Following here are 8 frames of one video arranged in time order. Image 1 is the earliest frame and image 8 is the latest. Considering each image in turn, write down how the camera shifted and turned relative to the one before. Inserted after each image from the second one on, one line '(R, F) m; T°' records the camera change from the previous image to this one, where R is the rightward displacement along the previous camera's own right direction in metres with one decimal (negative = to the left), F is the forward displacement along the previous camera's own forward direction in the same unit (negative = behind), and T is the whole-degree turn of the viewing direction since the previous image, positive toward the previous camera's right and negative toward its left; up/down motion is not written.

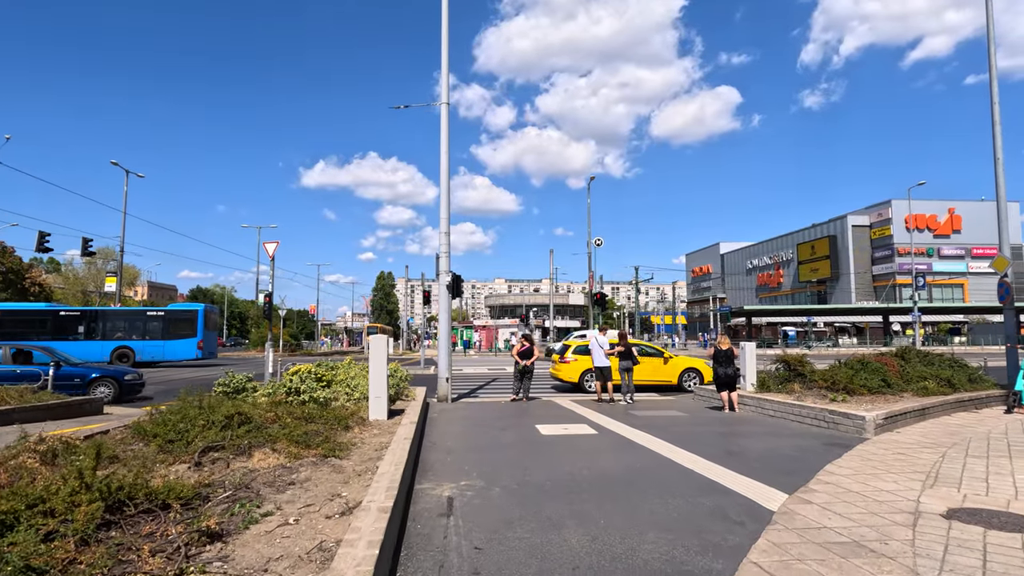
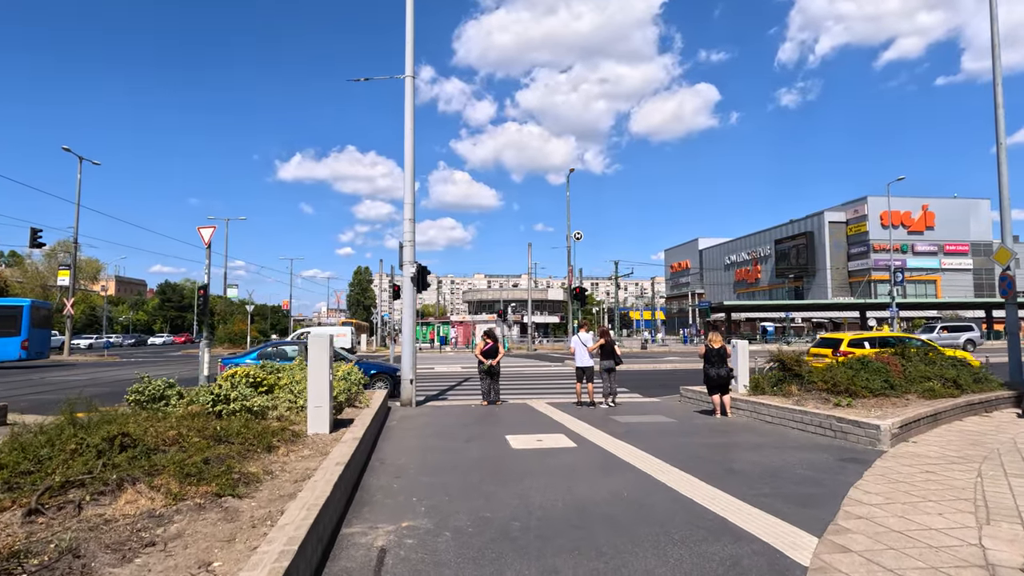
(+0.2, +1.3) m; +2°
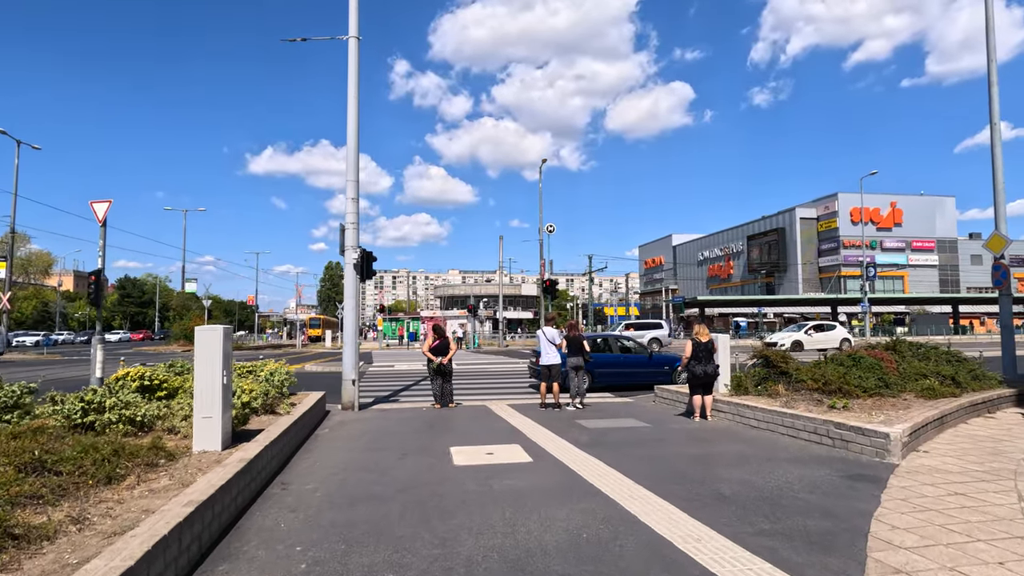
(+0.4, +1.4) m; +2°
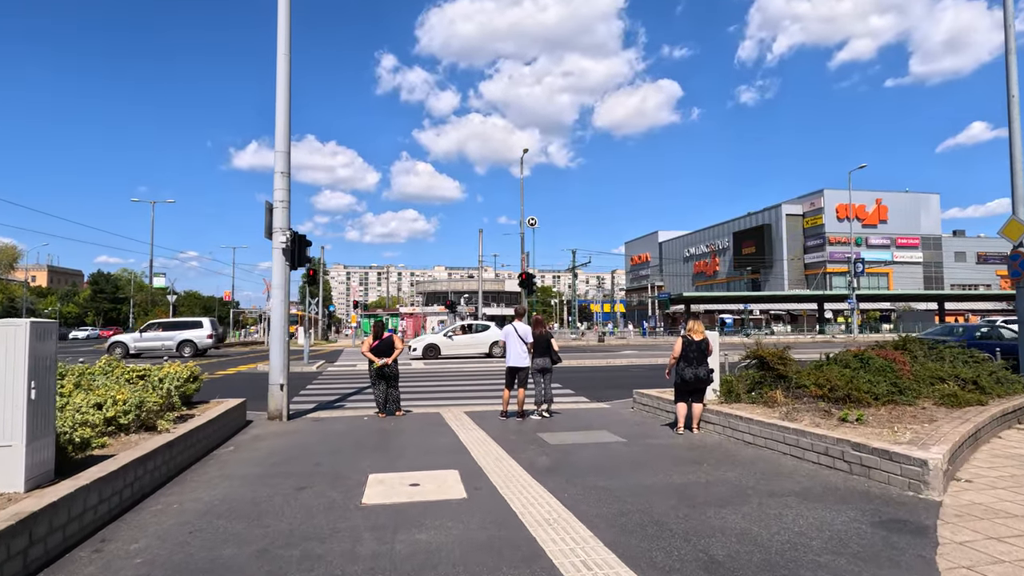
(+0.5, +1.6) m; +1°
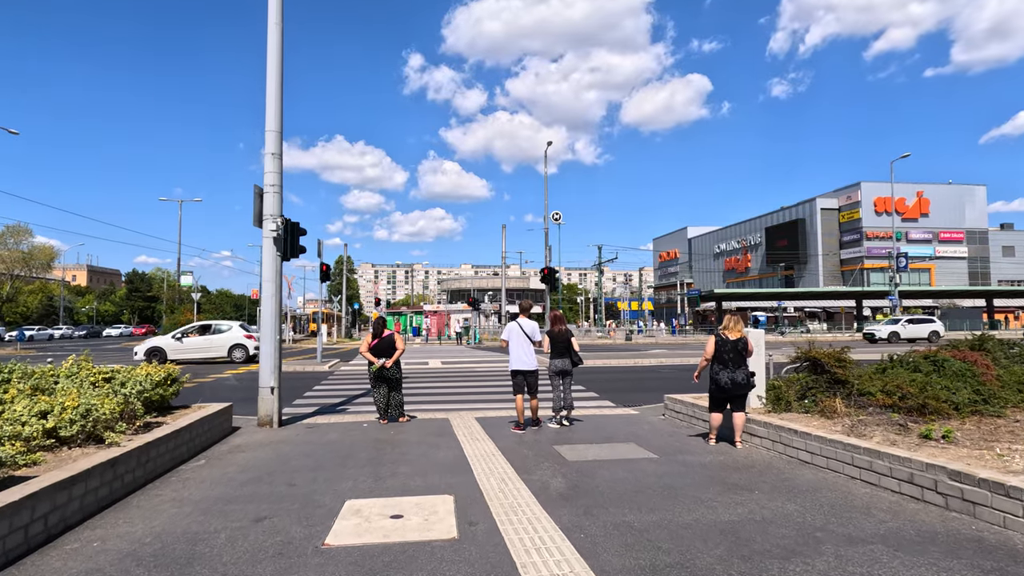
(+0.2, +1.1) m; -3°
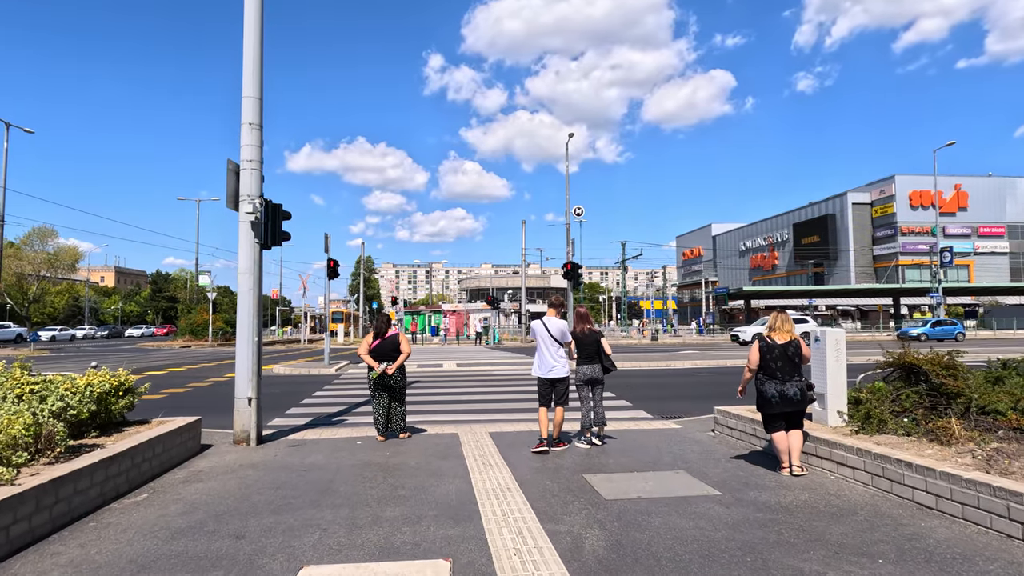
(0.0, +1.4) m; -2°
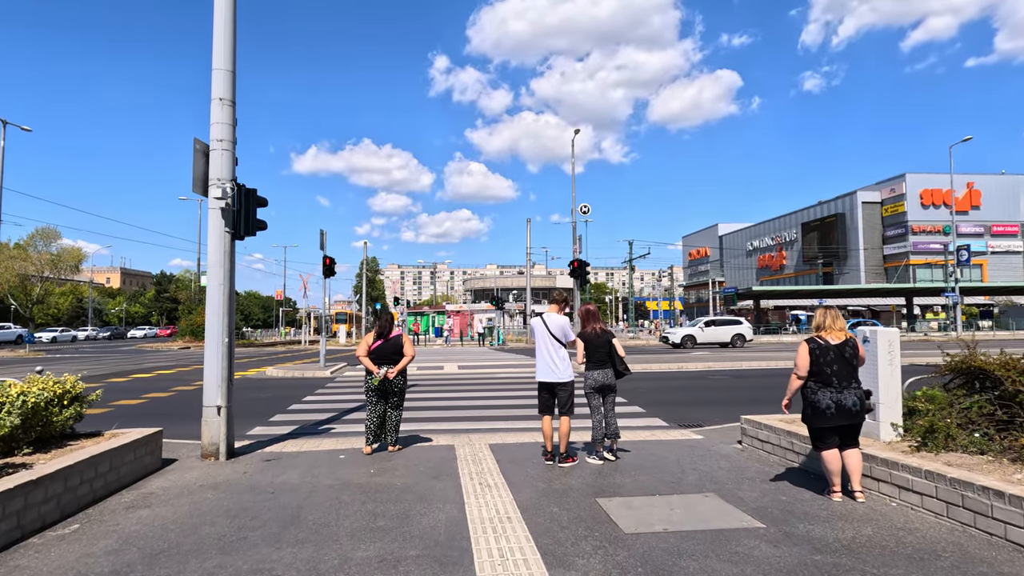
(0.0, +0.8) m; -1°
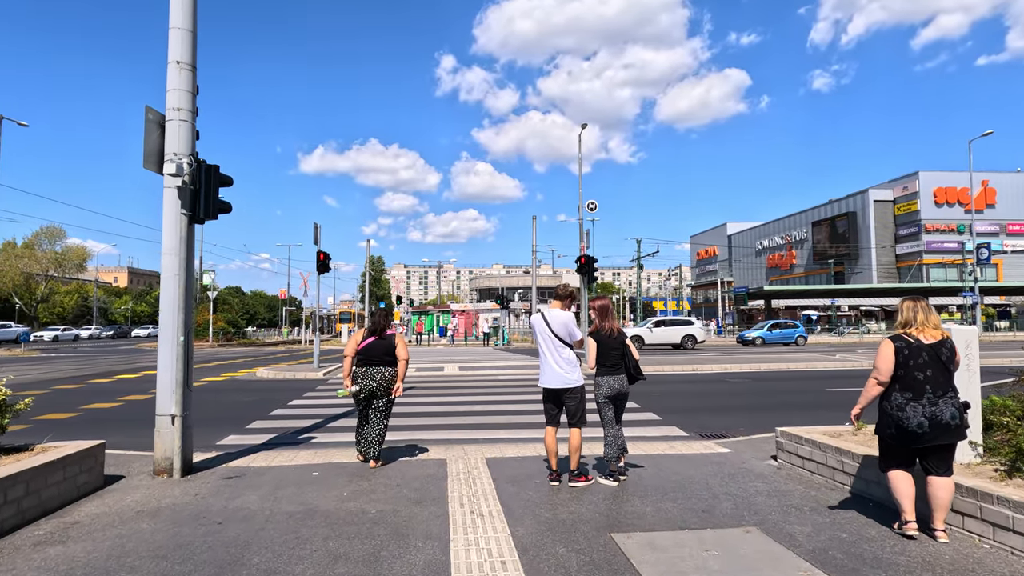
(+0.1, +0.9) m; -1°
